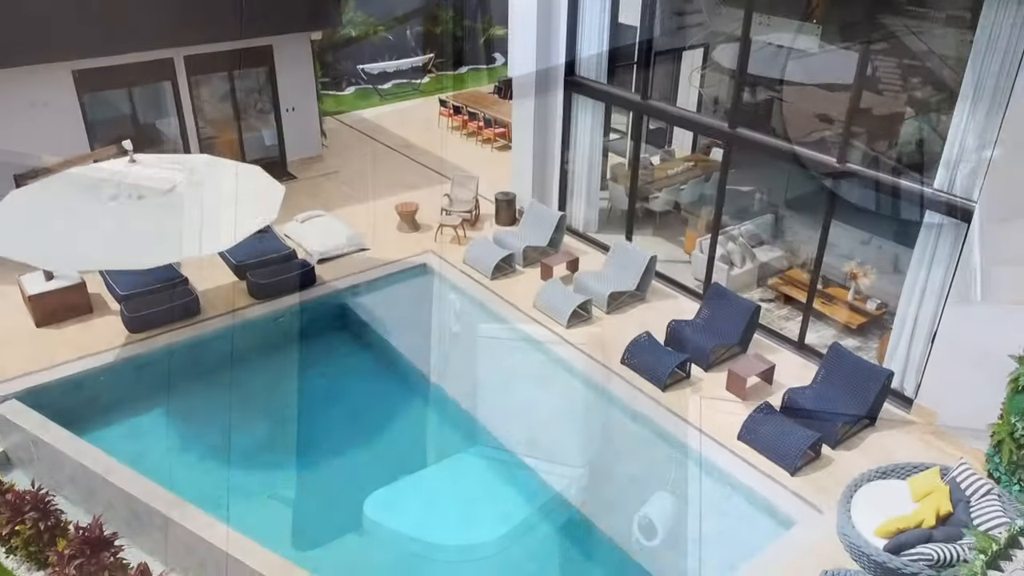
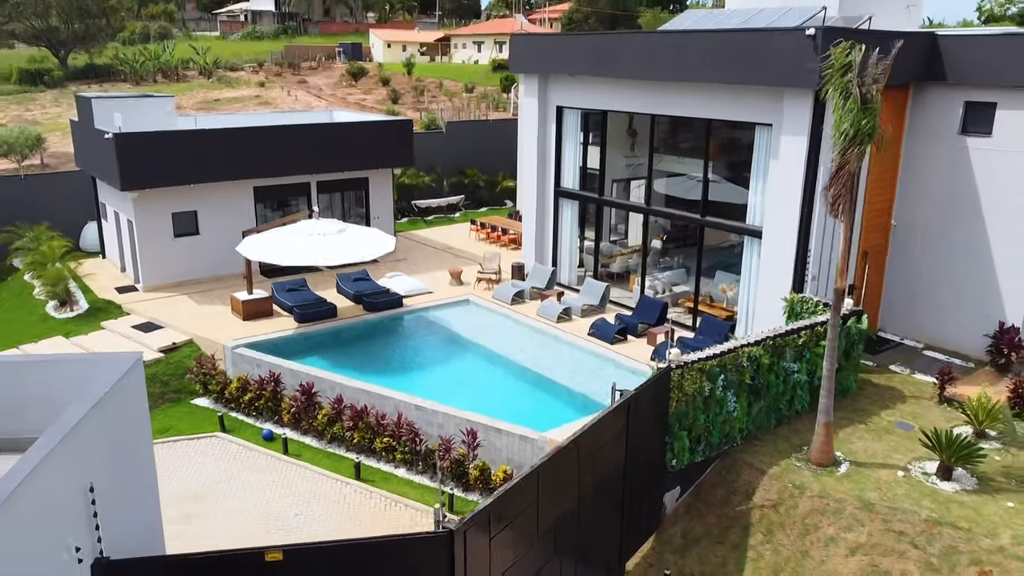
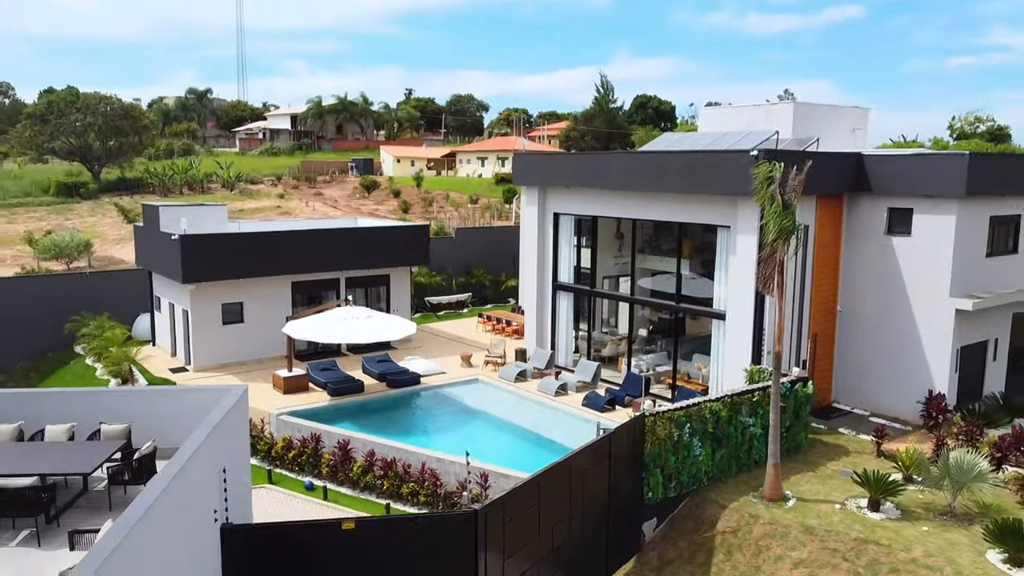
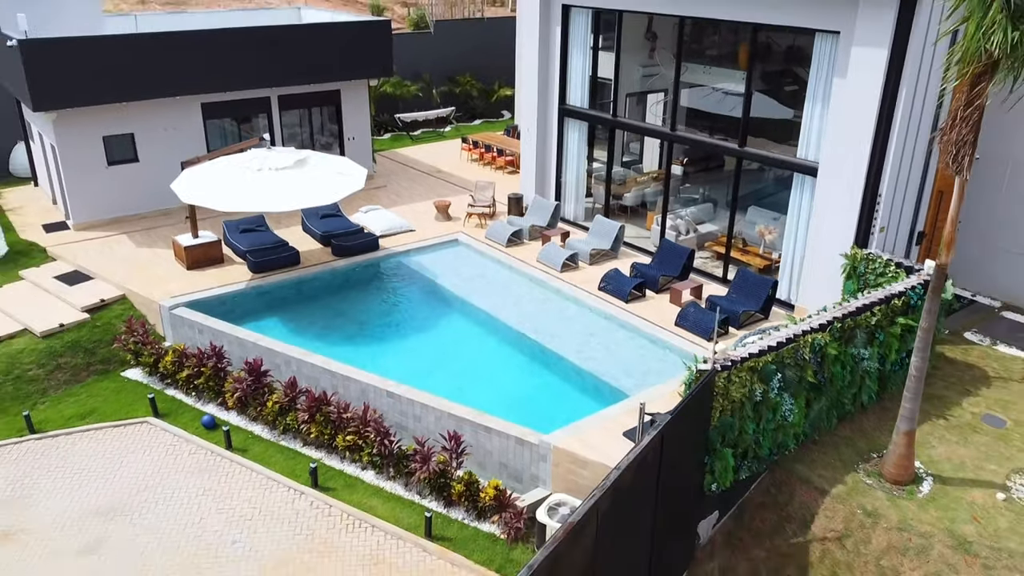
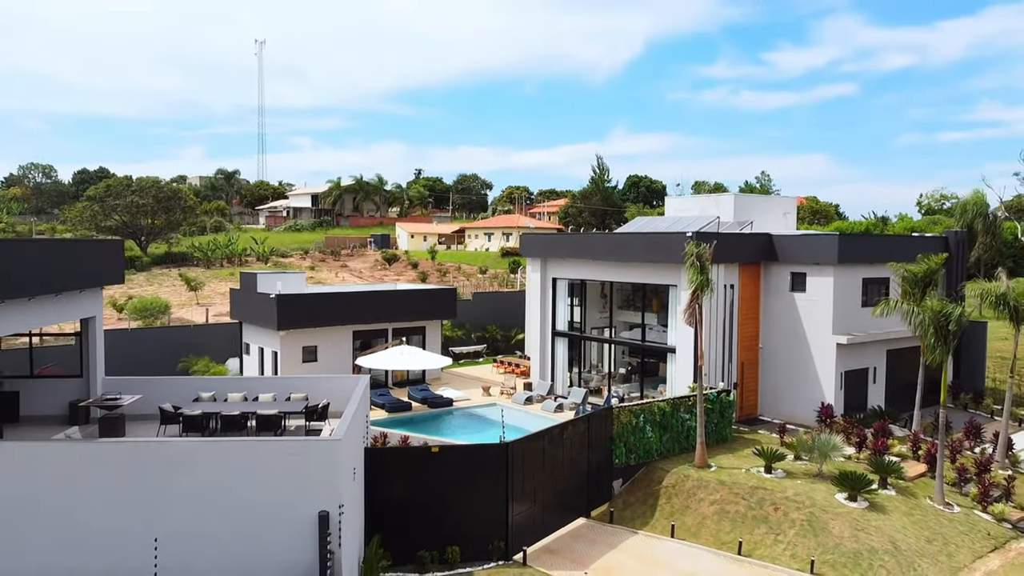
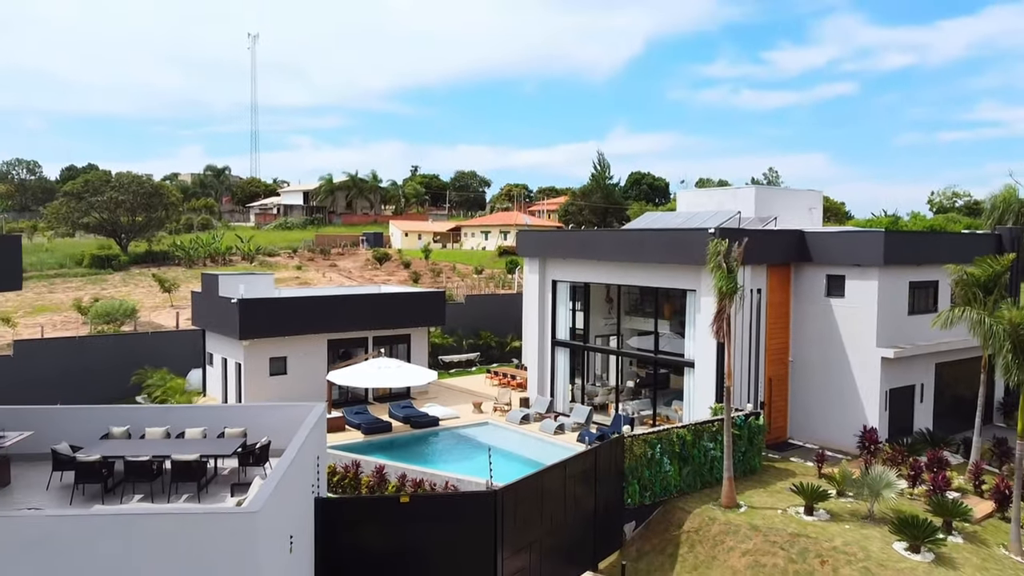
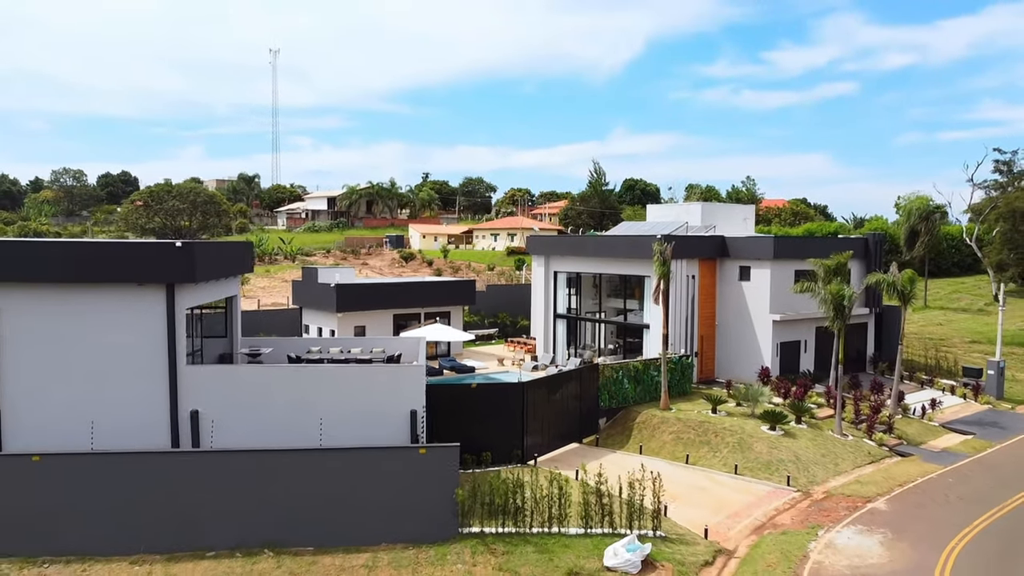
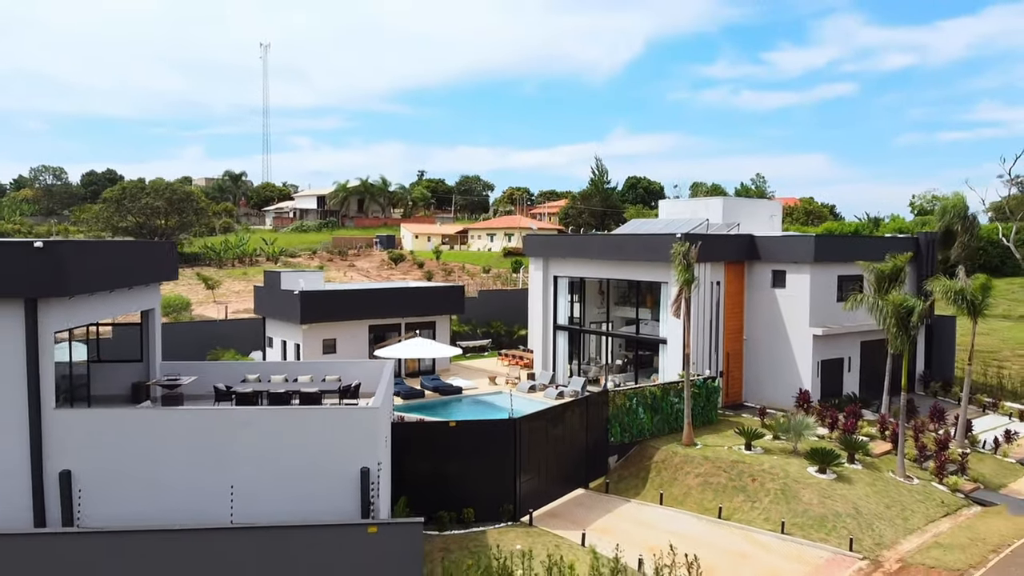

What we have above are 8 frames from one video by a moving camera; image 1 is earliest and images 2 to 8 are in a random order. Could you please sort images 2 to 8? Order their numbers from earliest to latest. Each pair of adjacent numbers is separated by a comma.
4, 2, 3, 6, 5, 8, 7
